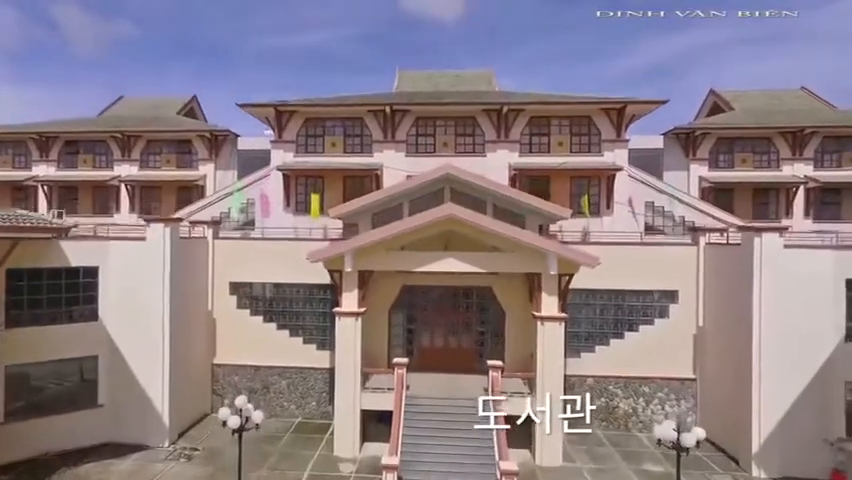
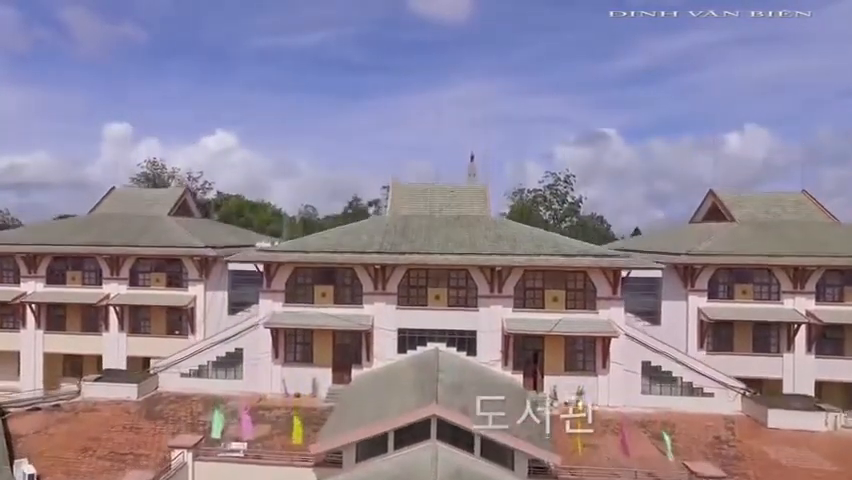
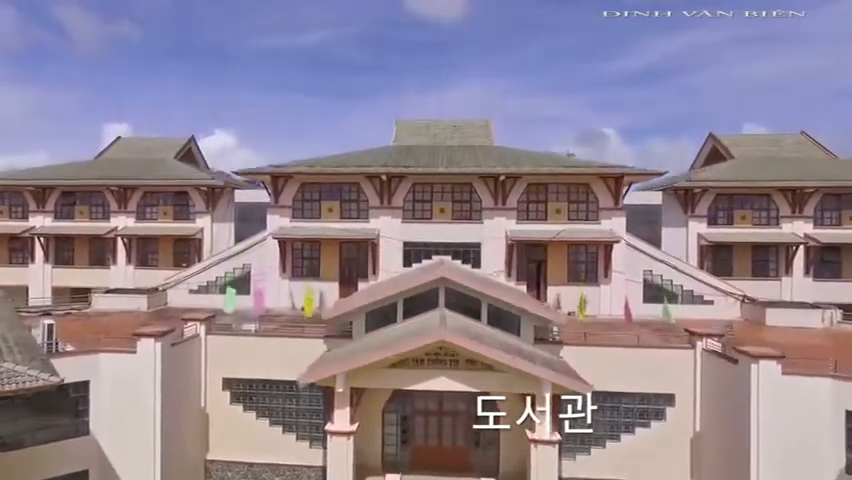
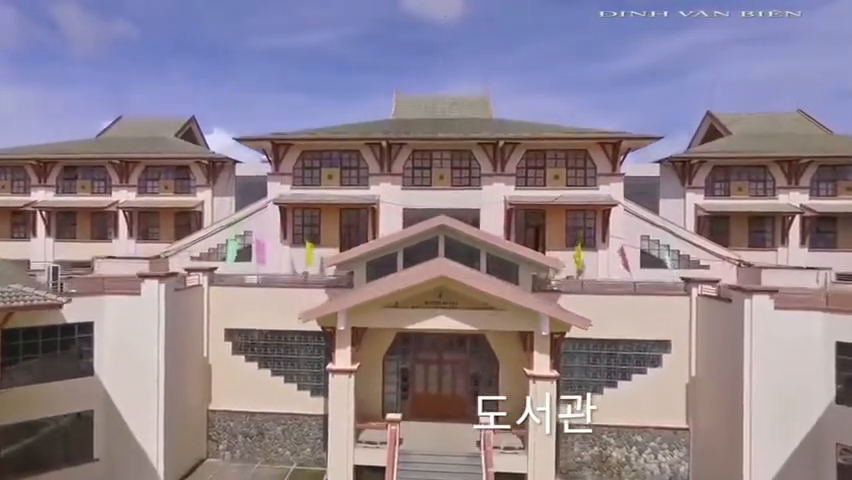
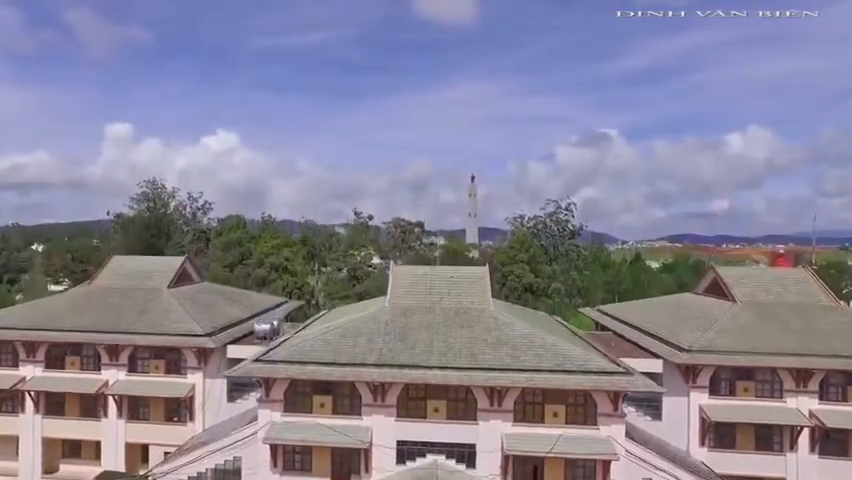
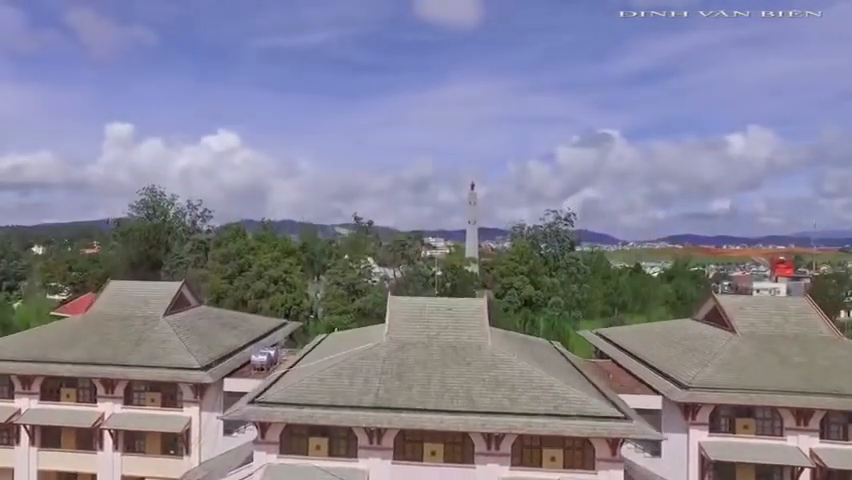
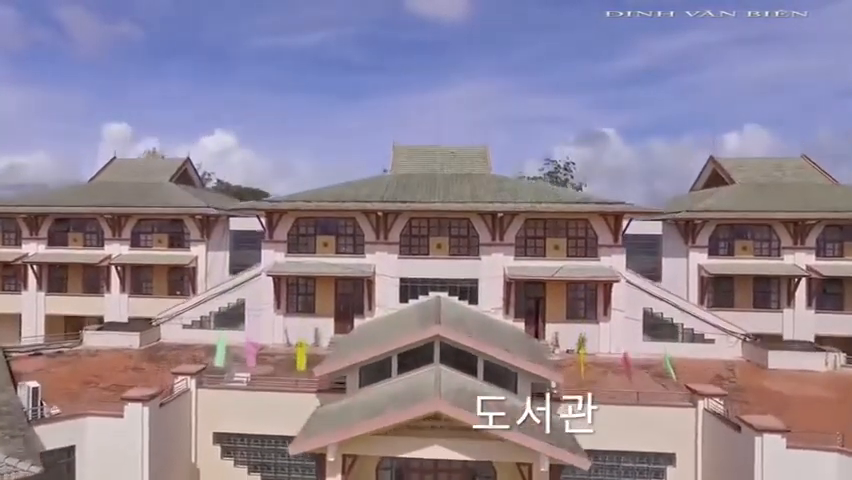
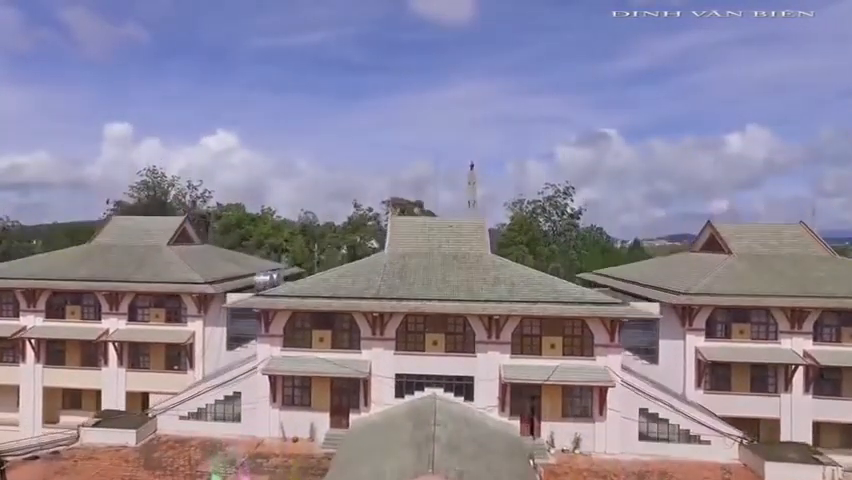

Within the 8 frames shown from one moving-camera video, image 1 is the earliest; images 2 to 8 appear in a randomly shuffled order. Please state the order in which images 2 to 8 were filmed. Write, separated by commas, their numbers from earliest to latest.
4, 3, 7, 2, 8, 5, 6
